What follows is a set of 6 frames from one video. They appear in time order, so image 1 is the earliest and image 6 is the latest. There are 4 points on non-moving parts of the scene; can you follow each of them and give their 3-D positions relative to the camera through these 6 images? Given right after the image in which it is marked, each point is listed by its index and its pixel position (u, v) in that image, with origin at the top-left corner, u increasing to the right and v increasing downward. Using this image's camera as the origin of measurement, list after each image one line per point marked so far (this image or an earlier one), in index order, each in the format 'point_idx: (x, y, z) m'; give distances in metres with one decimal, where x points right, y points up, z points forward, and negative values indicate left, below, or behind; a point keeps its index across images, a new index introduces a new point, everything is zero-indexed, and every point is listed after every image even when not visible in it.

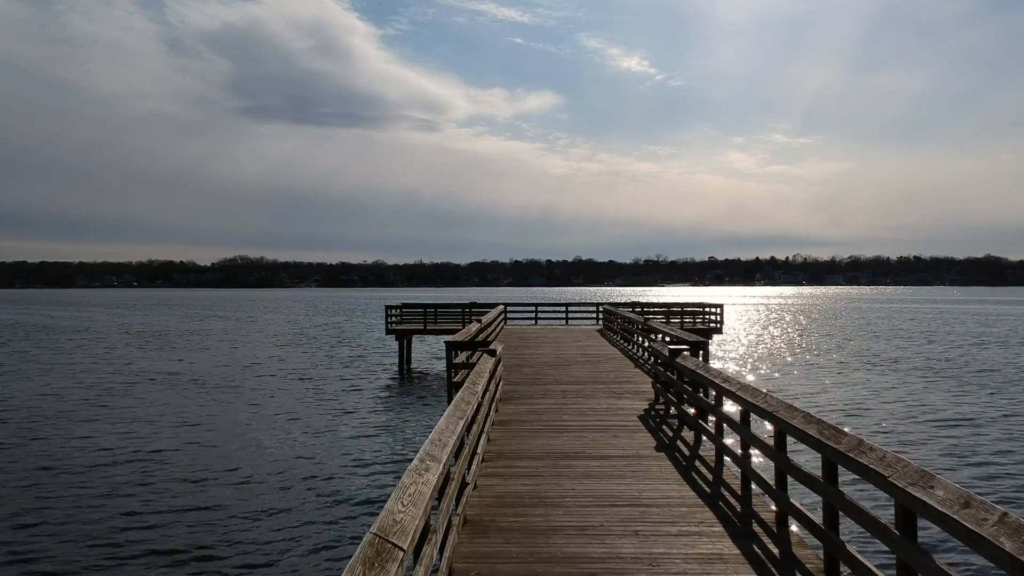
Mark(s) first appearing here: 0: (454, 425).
0: (-0.4, -0.9, +4.9) m
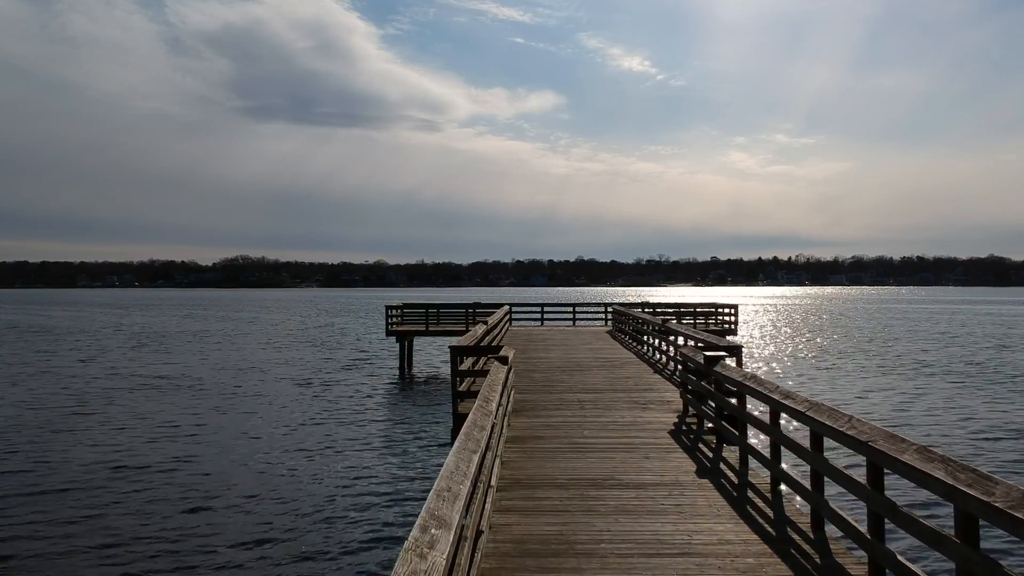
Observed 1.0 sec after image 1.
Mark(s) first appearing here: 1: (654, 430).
0: (-0.2, -0.9, +3.8) m
1: (+1.6, -1.7, +8.9) m
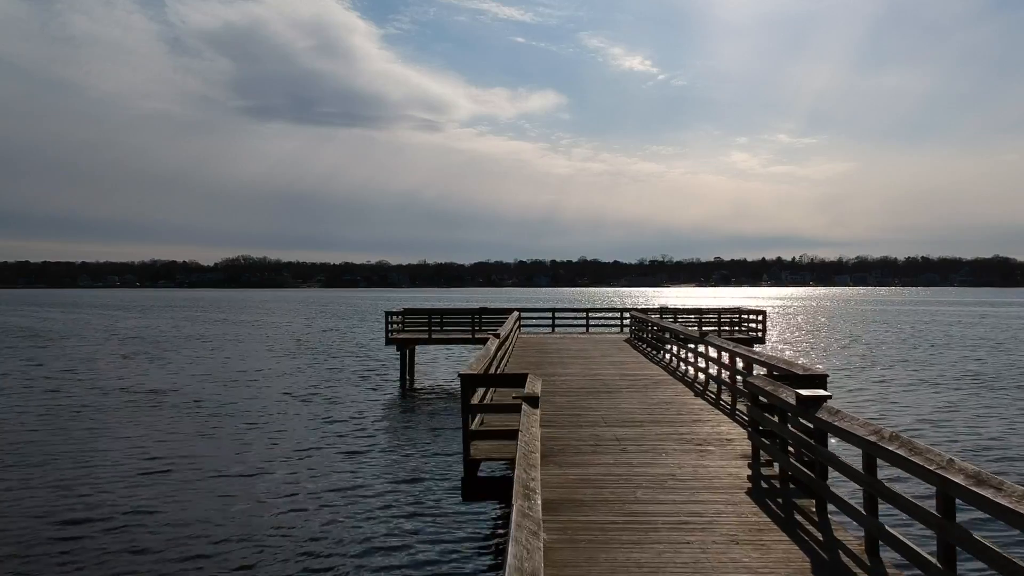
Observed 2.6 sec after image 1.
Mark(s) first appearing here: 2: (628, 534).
0: (0.0, -1.0, +1.7) m
1: (+1.9, -1.8, +6.8) m
2: (+0.9, -1.8, +5.6) m
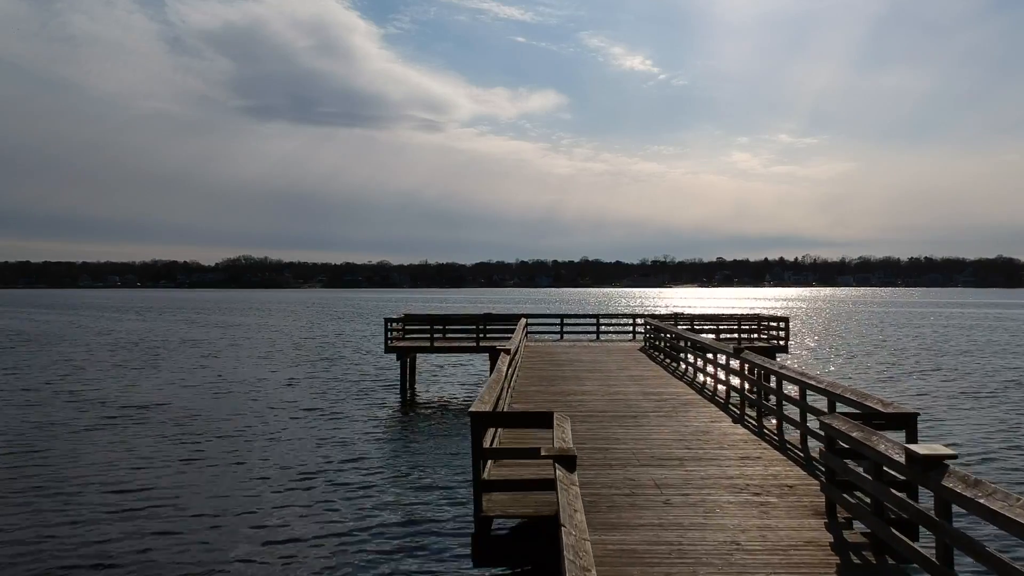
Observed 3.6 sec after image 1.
0: (+0.2, -1.2, +0.3) m
1: (+2.1, -2.0, +5.4) m
2: (+1.1, -2.0, +4.2) m
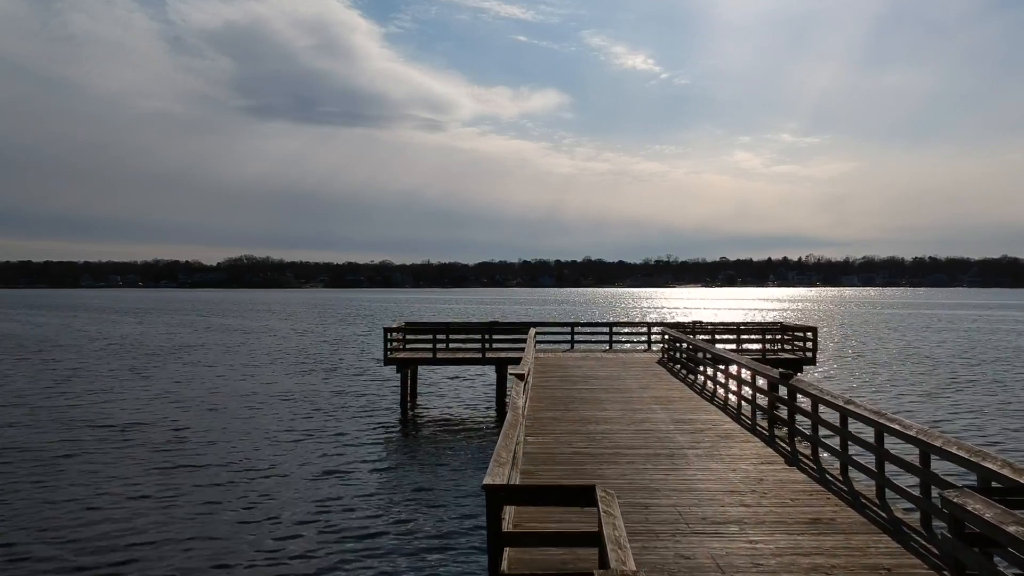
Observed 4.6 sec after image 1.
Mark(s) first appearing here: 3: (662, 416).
0: (+0.4, -1.4, -1.2) m
1: (+2.3, -2.2, +3.8) m
2: (+1.2, -2.2, +2.6) m
3: (+2.5, -2.1, +12.6) m
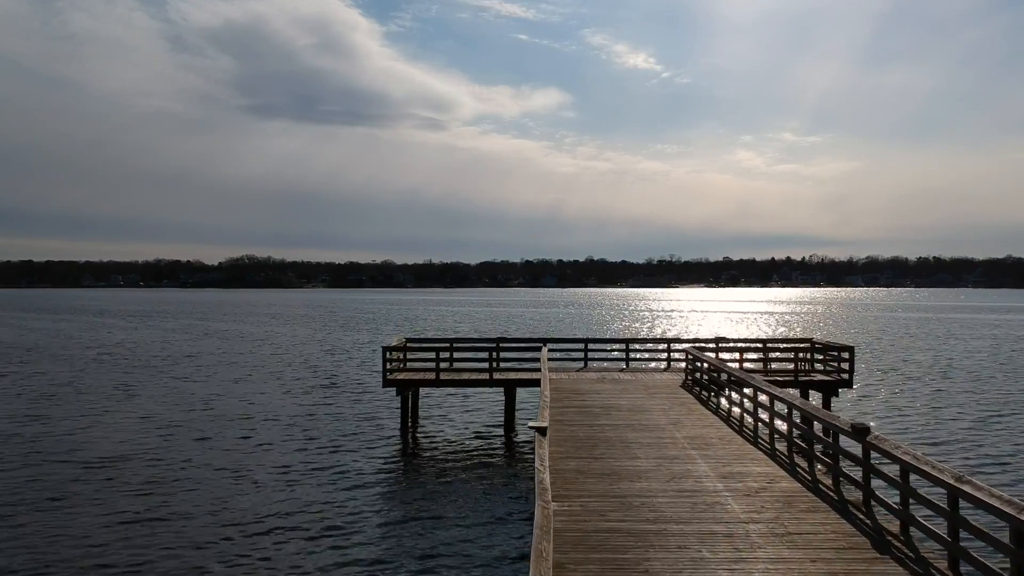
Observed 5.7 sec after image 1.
0: (+0.6, -1.9, -3.0) m
1: (+2.5, -2.7, +2.1) m
2: (+1.5, -2.7, +0.9) m
3: (+2.7, -2.6, +10.8) m
